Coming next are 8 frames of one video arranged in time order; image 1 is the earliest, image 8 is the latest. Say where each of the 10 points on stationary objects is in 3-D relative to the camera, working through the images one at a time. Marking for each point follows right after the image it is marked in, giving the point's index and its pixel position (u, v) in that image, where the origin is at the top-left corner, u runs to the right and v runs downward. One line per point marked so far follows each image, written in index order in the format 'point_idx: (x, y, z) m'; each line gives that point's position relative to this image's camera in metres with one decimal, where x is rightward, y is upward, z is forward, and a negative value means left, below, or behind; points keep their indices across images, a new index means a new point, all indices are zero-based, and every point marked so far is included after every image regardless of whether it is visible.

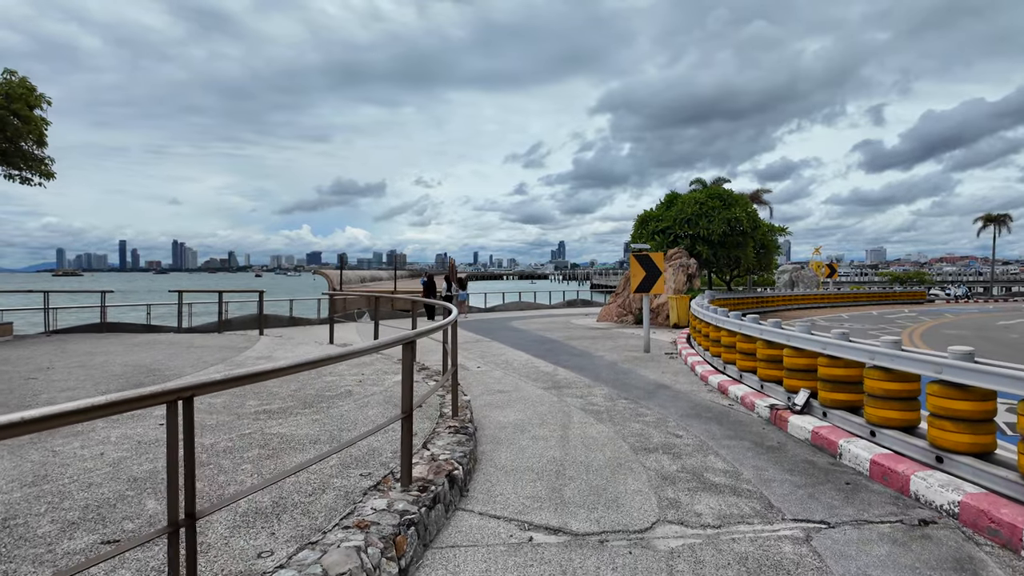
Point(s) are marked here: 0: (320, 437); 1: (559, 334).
0: (-1.7, -1.3, +5.3) m
1: (+1.4, -1.3, +17.0) m
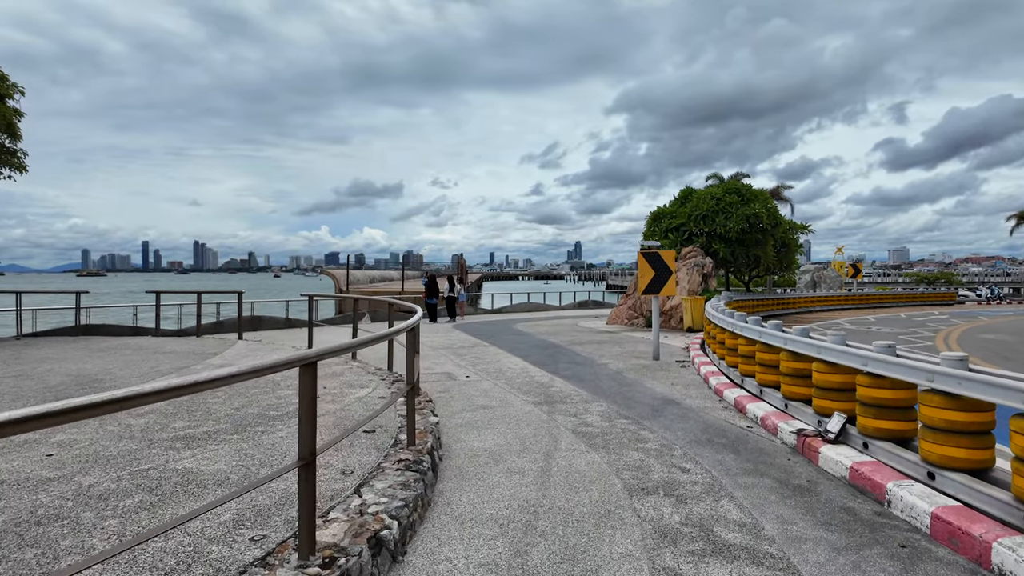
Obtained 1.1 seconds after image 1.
0: (-2.0, -1.3, +4.2) m
1: (+1.4, -1.3, +15.9) m
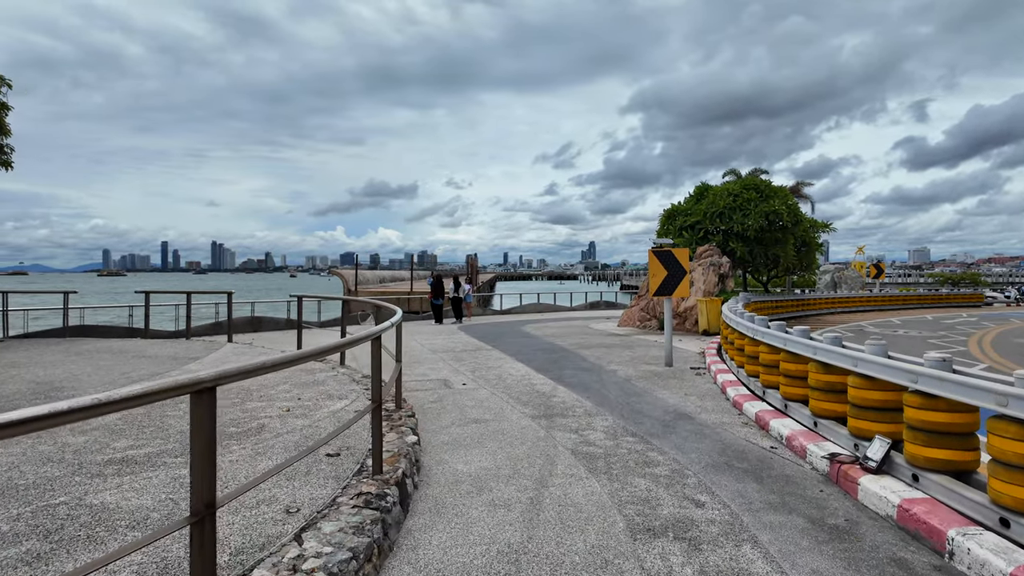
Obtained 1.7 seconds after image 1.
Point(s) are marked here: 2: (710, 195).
0: (-2.2, -1.3, +3.5) m
1: (+1.5, -1.3, +15.1) m
2: (+6.6, +3.1, +19.8) m
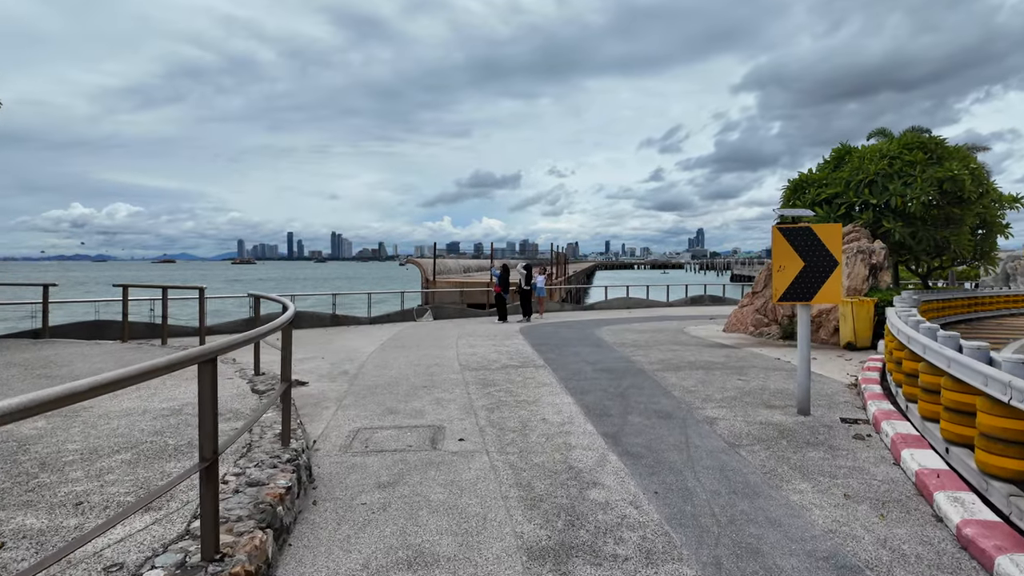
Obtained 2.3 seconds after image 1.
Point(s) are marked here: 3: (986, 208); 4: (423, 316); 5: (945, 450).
0: (-2.9, -1.4, +0.4) m
1: (+2.7, -1.3, +11.2) m
2: (+8.6, +3.2, +14.9) m
3: (+12.5, +2.1, +15.7) m
4: (-3.0, -0.9, +19.7) m
5: (+3.6, -1.3, +4.8) m
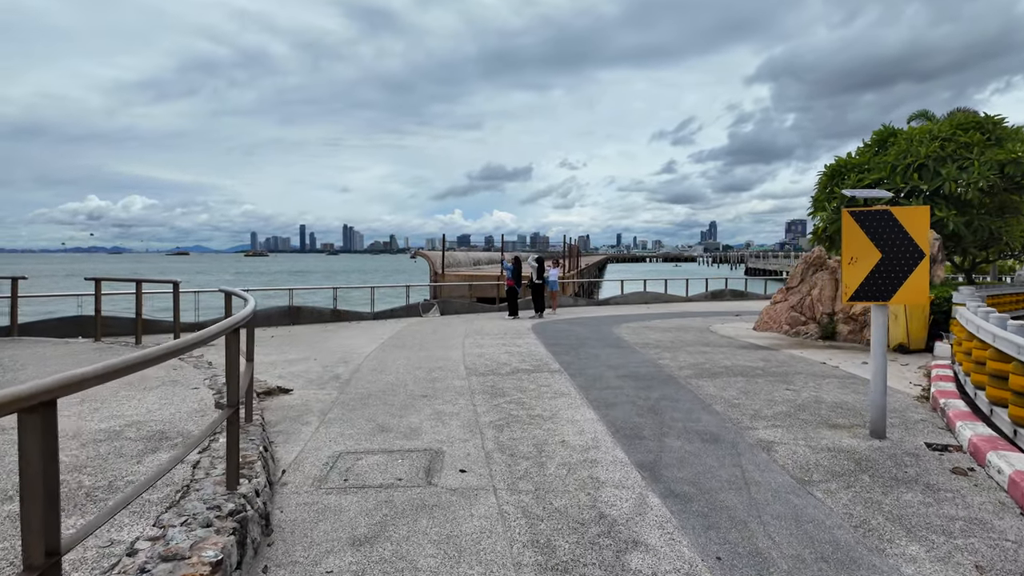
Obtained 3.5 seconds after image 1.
0: (-2.9, -1.5, -0.6) m
1: (+2.9, -1.2, +10.1) m
2: (+8.8, +3.4, +13.5) m
3: (+12.8, +2.2, +14.3) m
4: (-2.6, -0.7, +18.6) m
5: (+3.7, -1.3, +3.6) m
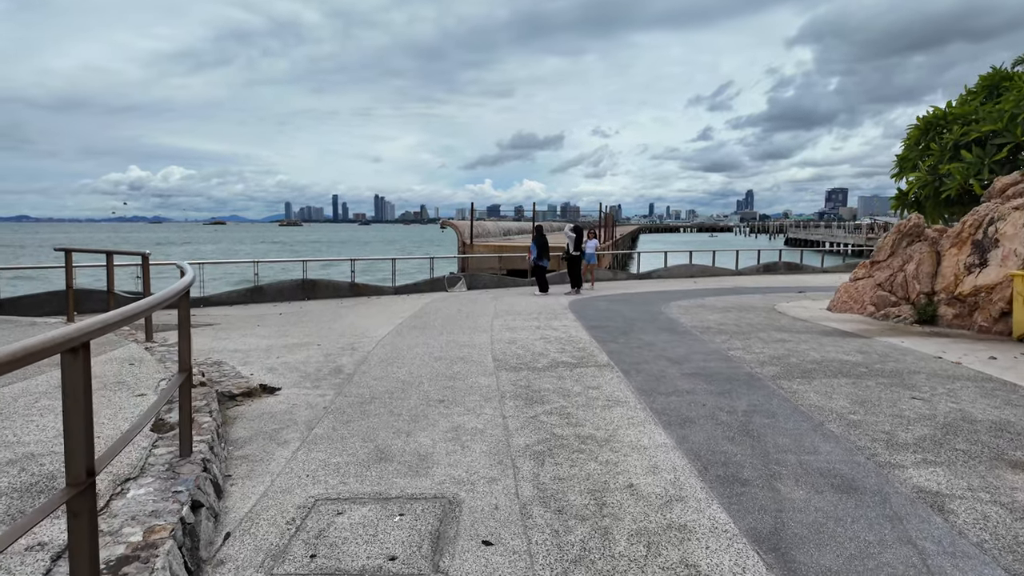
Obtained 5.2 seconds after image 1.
0: (-2.9, -1.6, -2.1) m
1: (+3.5, -0.8, +8.3) m
2: (+9.6, +3.8, +11.2) m
3: (+13.6, +2.7, +11.9) m
4: (-1.6, +0.1, +17.1) m
5: (+3.9, -1.3, +1.8) m
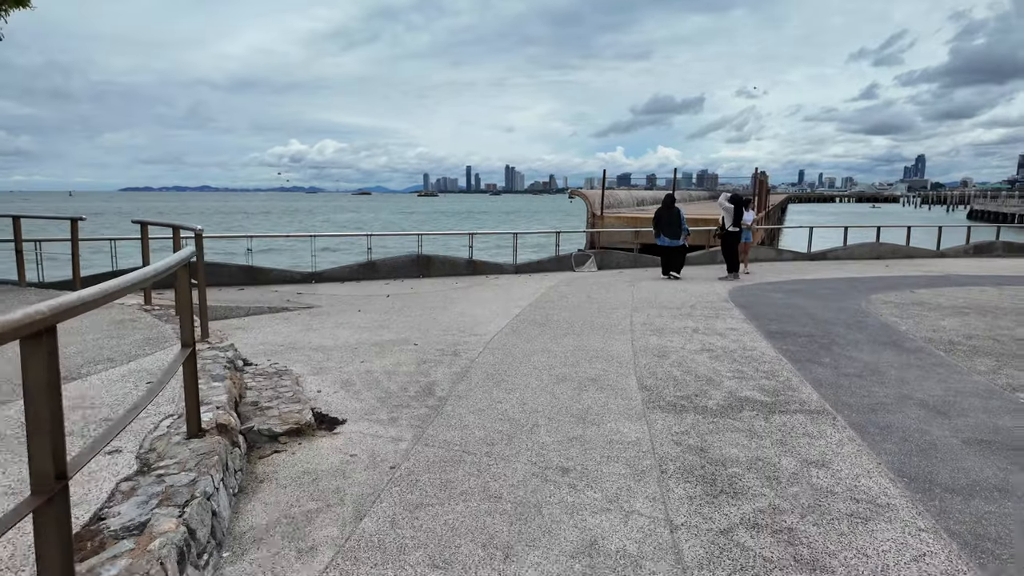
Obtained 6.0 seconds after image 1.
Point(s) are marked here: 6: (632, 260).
0: (-3.5, -1.9, -3.5) m
1: (+4.9, -0.9, +5.2) m
2: (+11.6, +3.7, +6.5) m
3: (+15.6, +2.5, +6.4) m
4: (+1.8, +0.6, +14.8) m
5: (+4.0, -1.7, -1.2) m
6: (+3.1, +0.7, +15.4) m
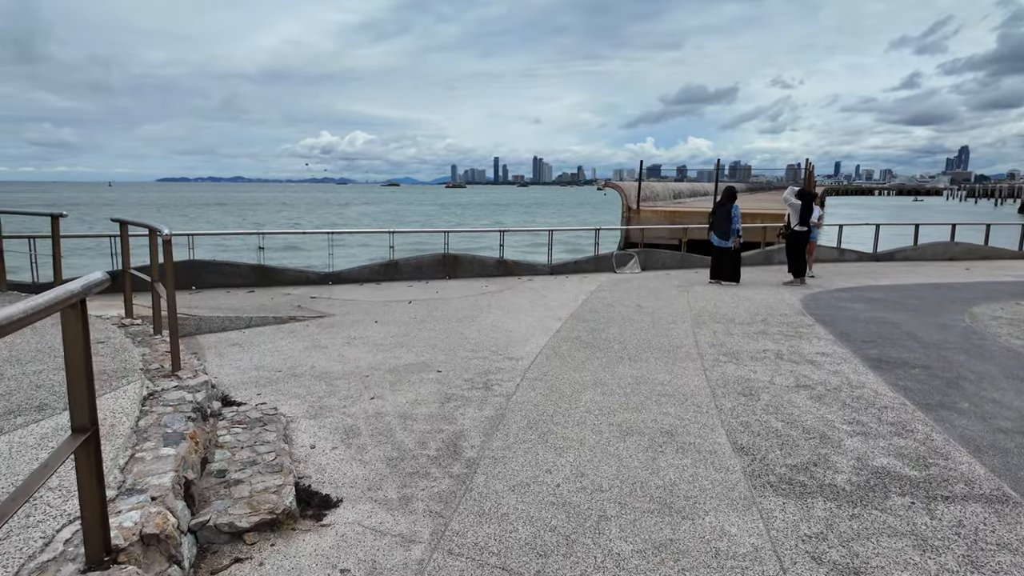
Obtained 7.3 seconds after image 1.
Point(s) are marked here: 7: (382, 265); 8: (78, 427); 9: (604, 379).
0: (-3.5, -2.2, -4.6) m
1: (+5.3, -1.1, +3.7) m
2: (+12.0, +3.4, +4.7) m
3: (+16.1, +2.2, +4.4) m
4: (+2.6, +0.5, +13.4) m
5: (+4.0, -2.0, -2.6) m
6: (+3.9, +0.6, +13.9) m
7: (-2.6, +0.5, +11.9) m
8: (-1.6, -0.5, +2.2) m
9: (+0.9, -0.8, +5.5) m
